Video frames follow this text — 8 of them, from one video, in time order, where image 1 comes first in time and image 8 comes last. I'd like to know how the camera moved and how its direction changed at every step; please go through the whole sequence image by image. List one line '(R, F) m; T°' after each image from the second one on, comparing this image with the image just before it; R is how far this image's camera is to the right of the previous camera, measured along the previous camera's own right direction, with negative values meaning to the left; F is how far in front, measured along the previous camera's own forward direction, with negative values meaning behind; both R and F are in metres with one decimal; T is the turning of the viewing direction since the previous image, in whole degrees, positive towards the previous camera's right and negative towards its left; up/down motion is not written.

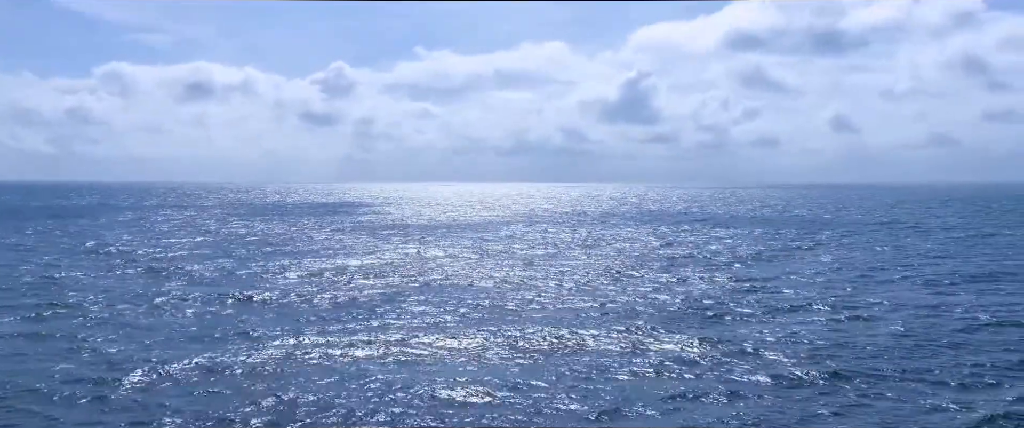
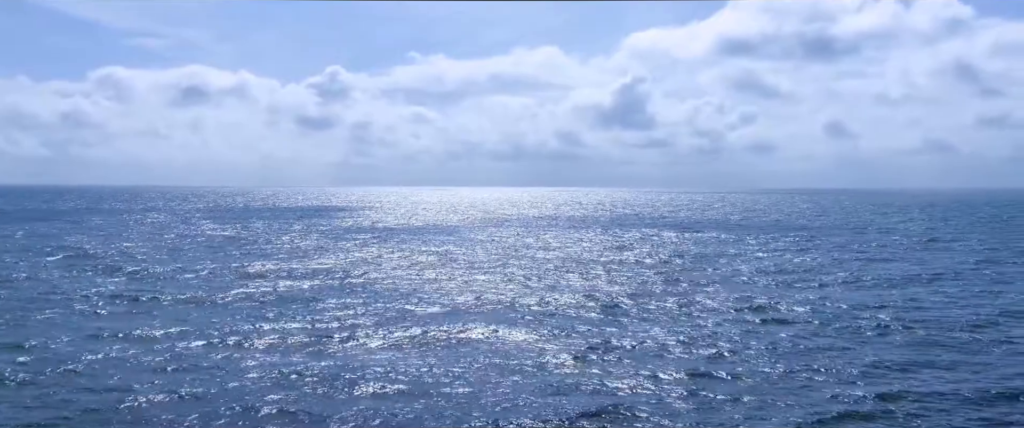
(+1.4, -0.4) m; +1°
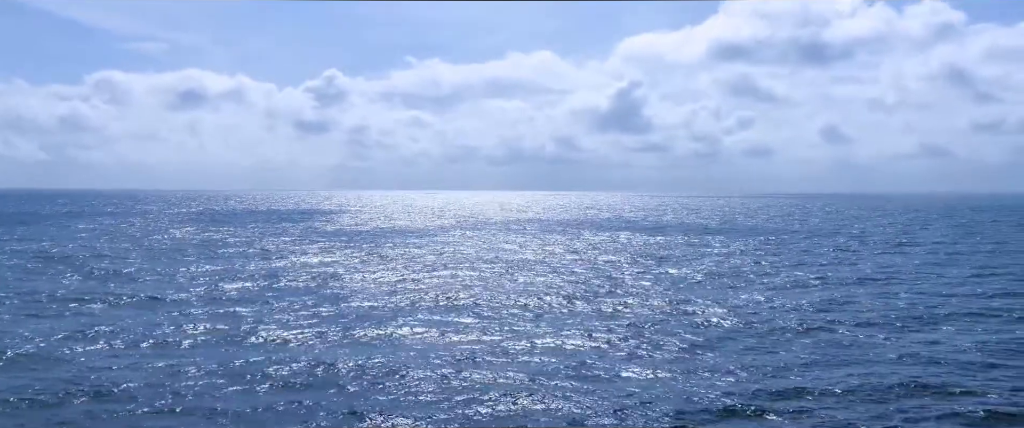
(+1.6, -0.3) m; 0°
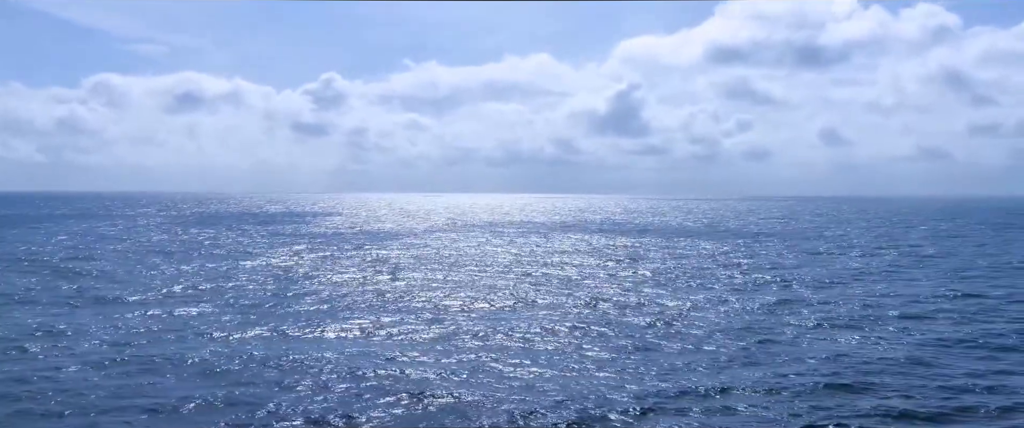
(+1.2, -0.2) m; 0°
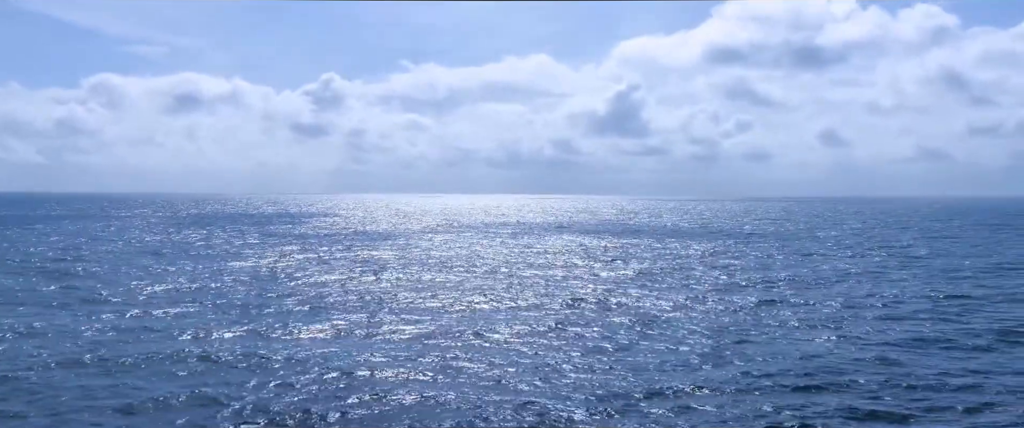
(-6.0, -0.6) m; 0°
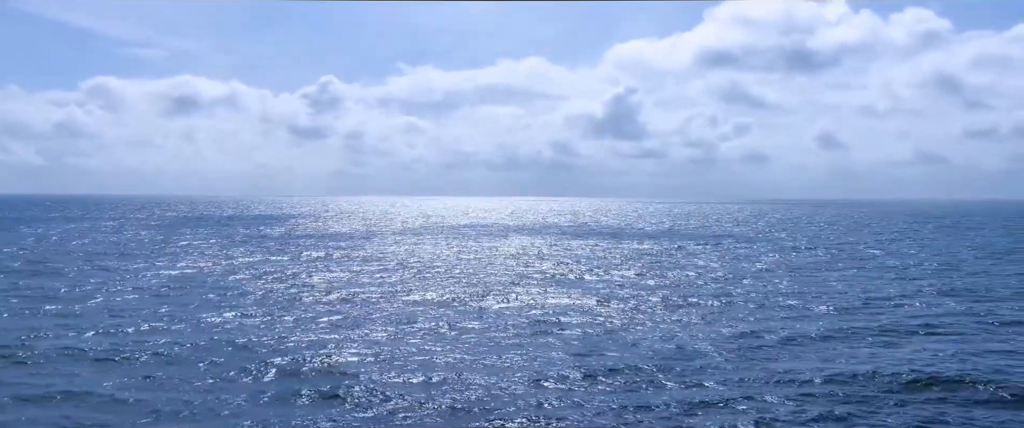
(+5.6, -1.6) m; 0°
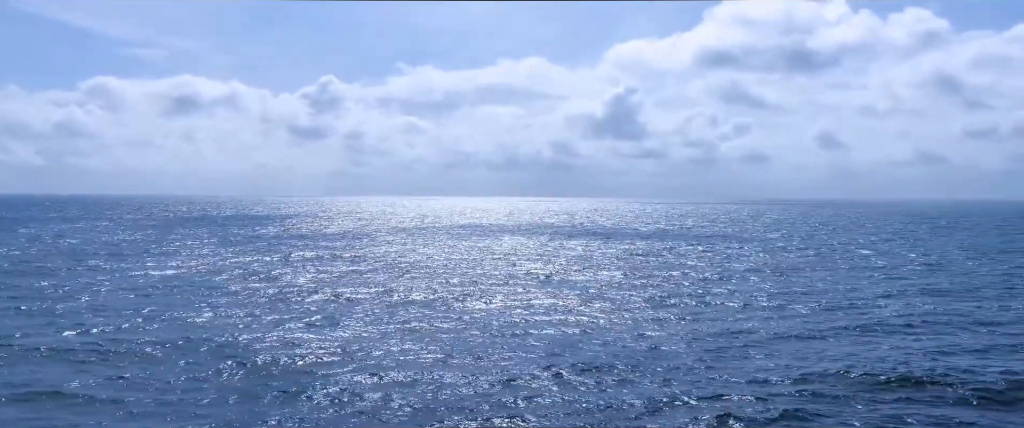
(-3.1, -5.6) m; 0°
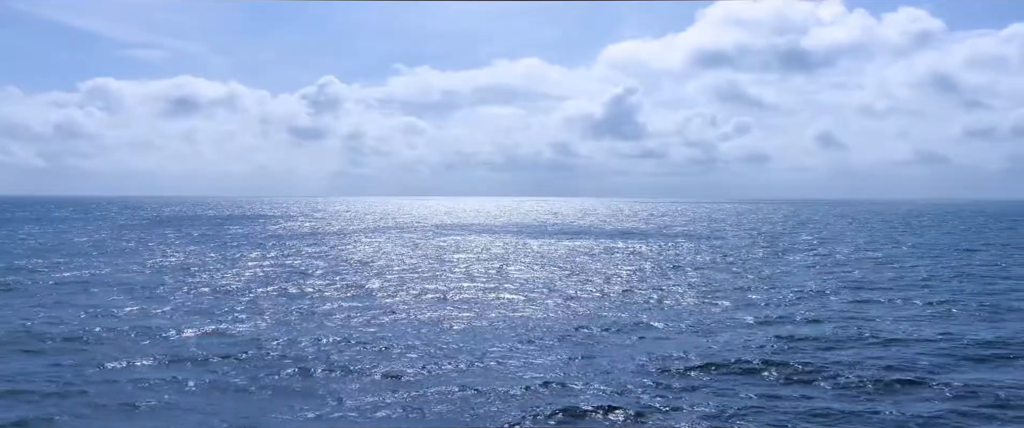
(+1.5, -0.5) m; 0°
